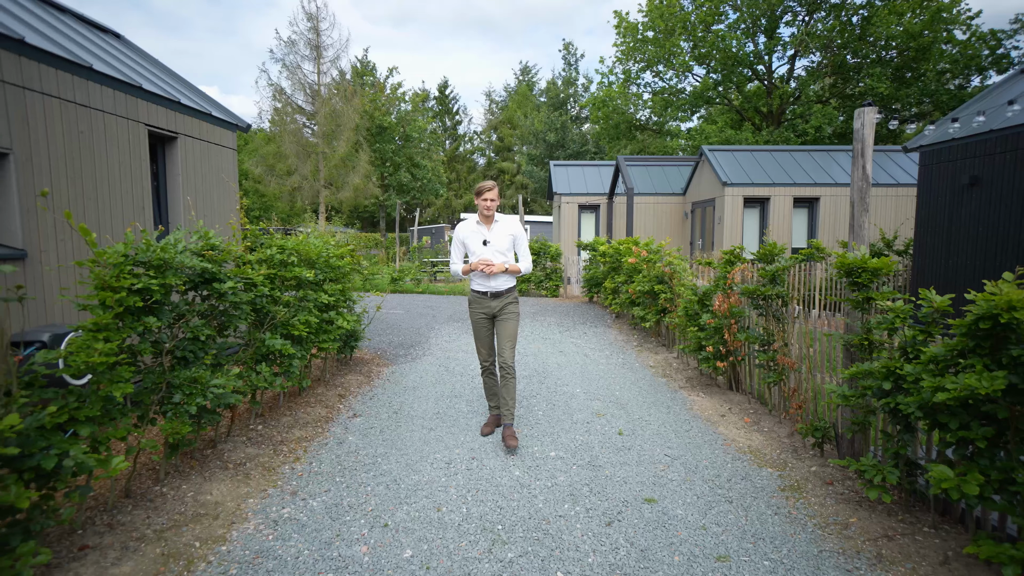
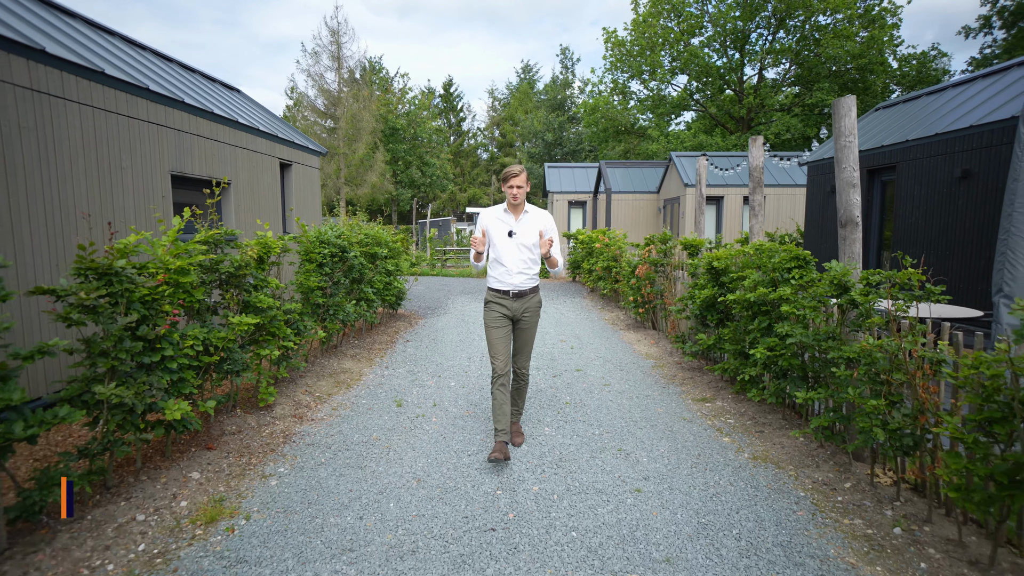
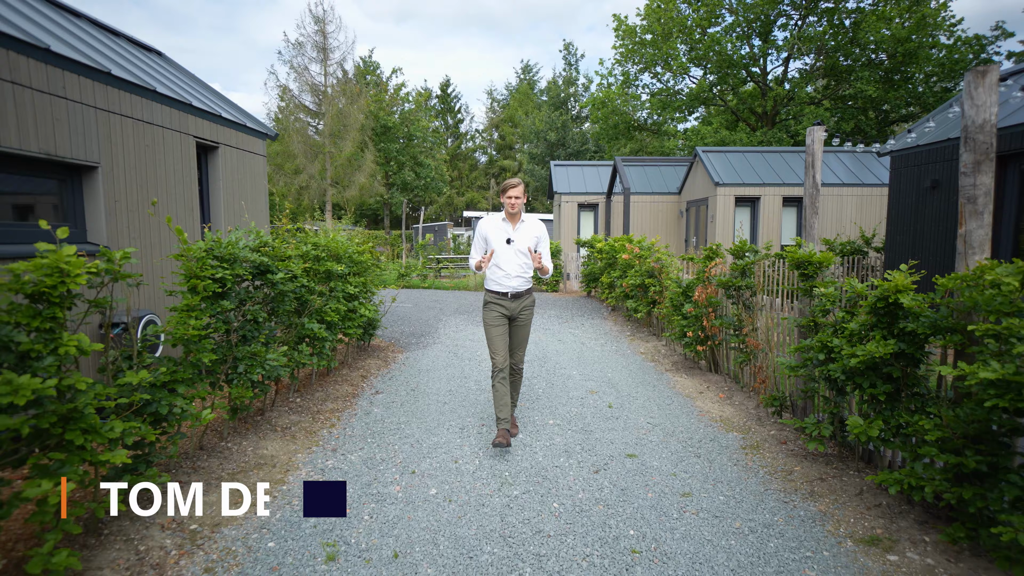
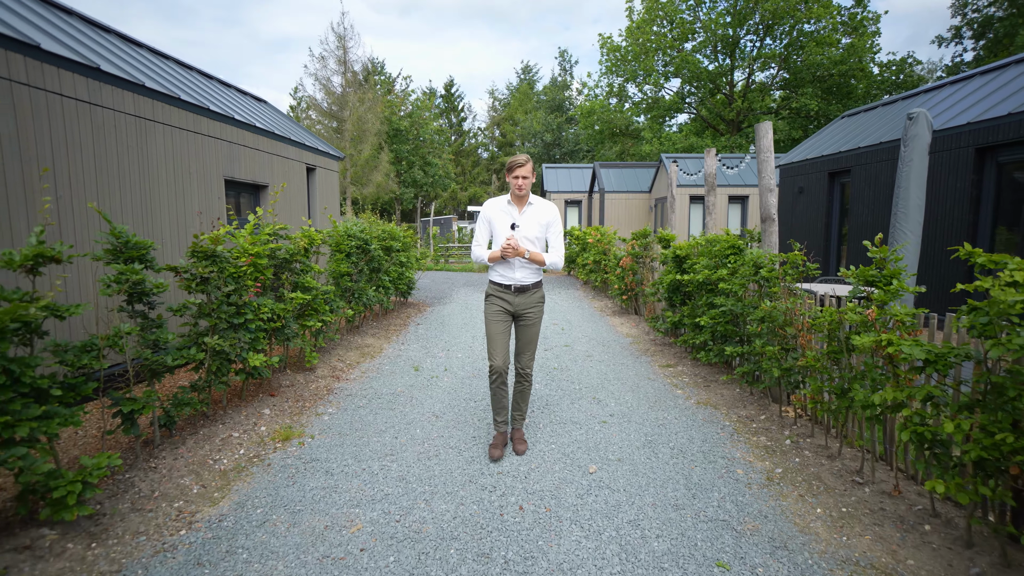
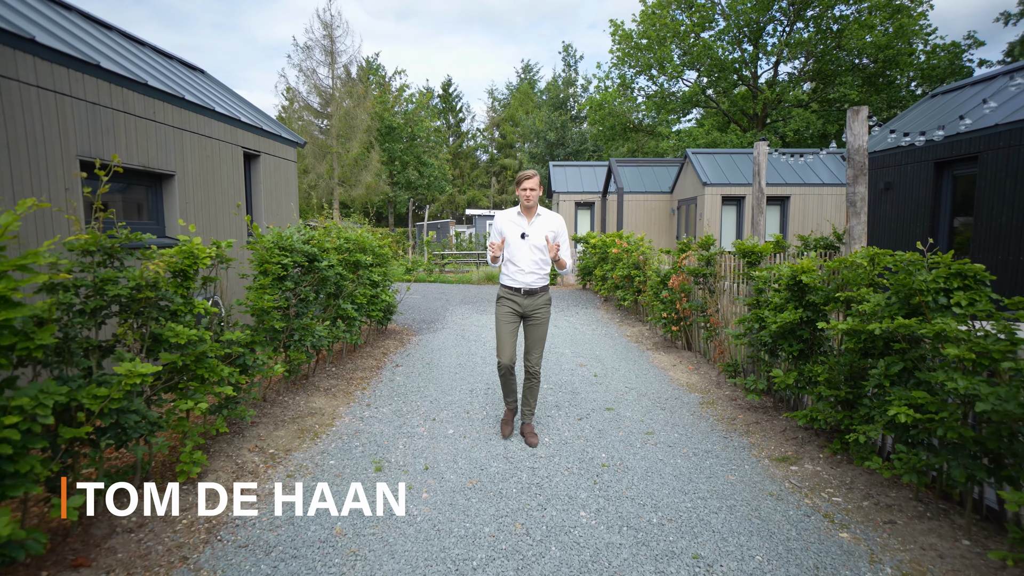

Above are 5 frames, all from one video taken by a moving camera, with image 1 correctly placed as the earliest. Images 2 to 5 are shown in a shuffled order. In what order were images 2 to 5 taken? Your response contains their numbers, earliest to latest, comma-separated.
3, 5, 2, 4
